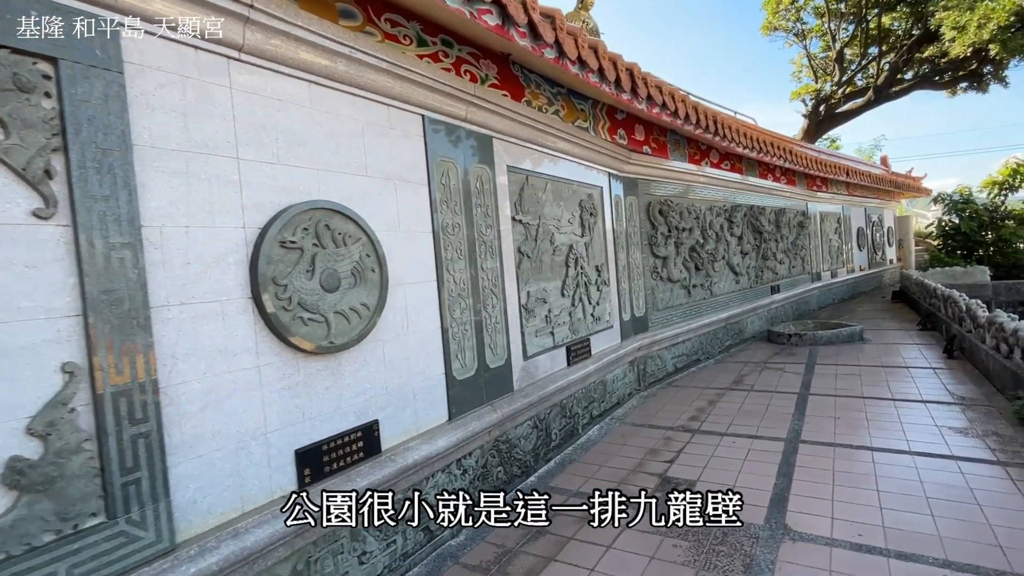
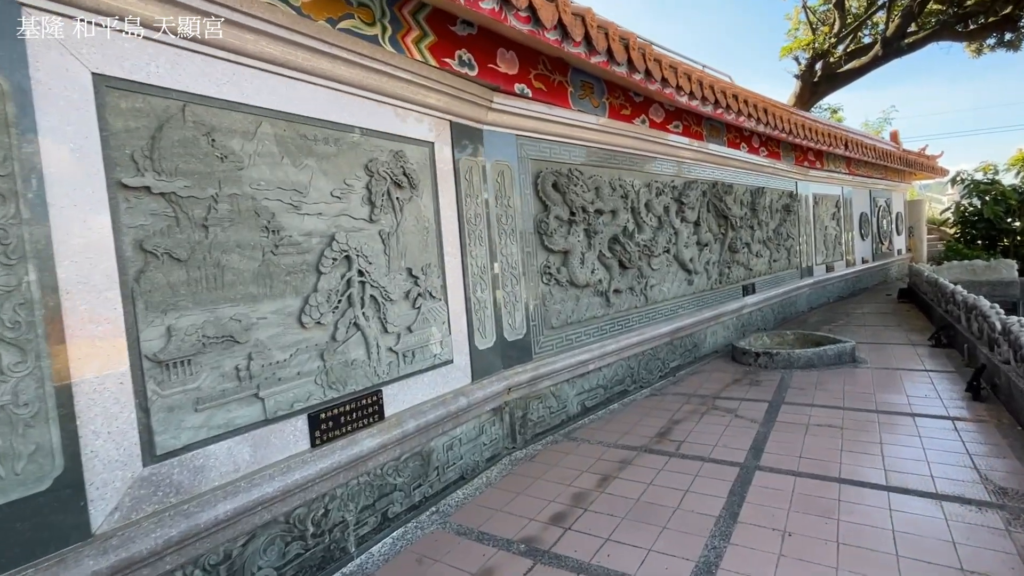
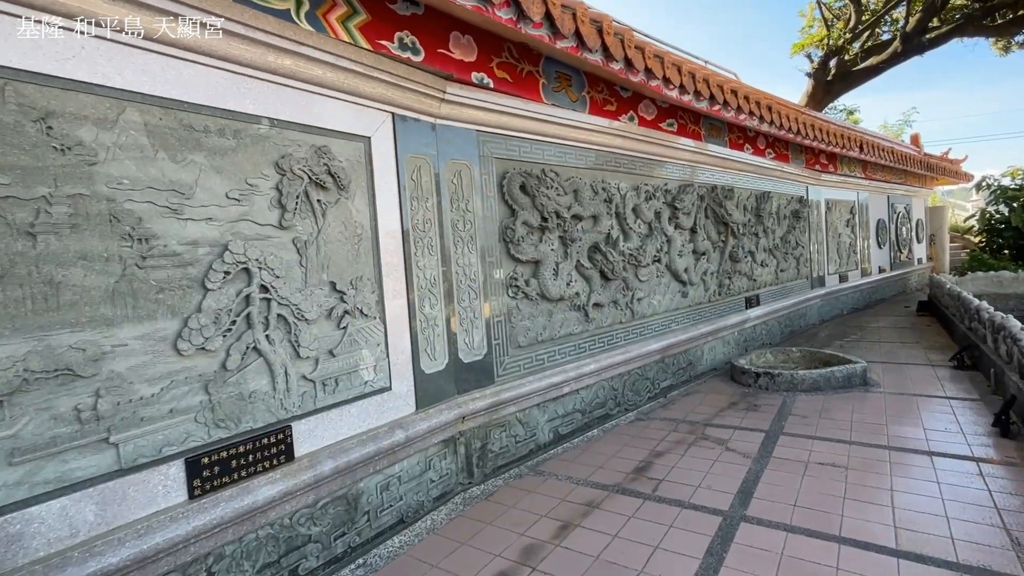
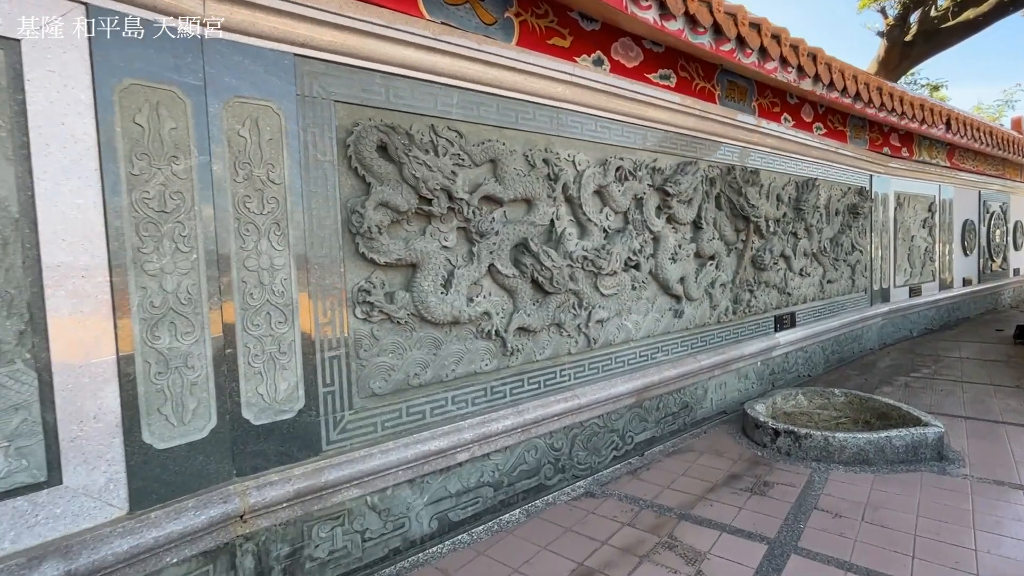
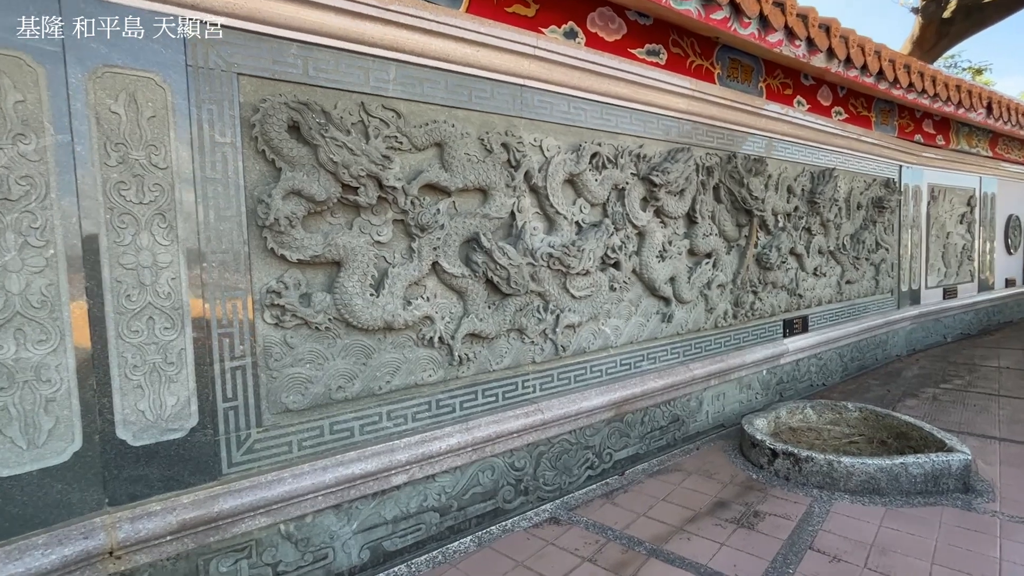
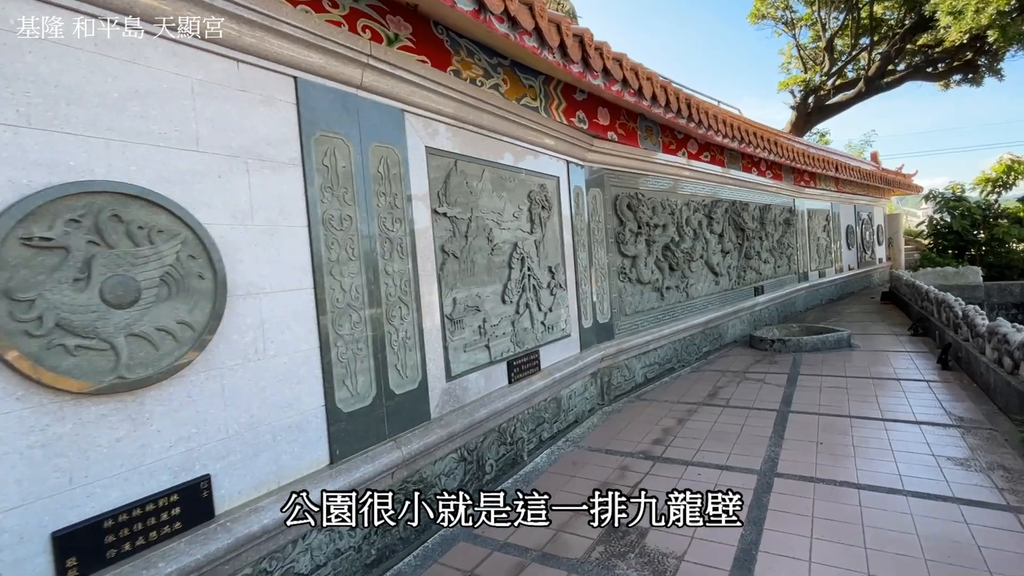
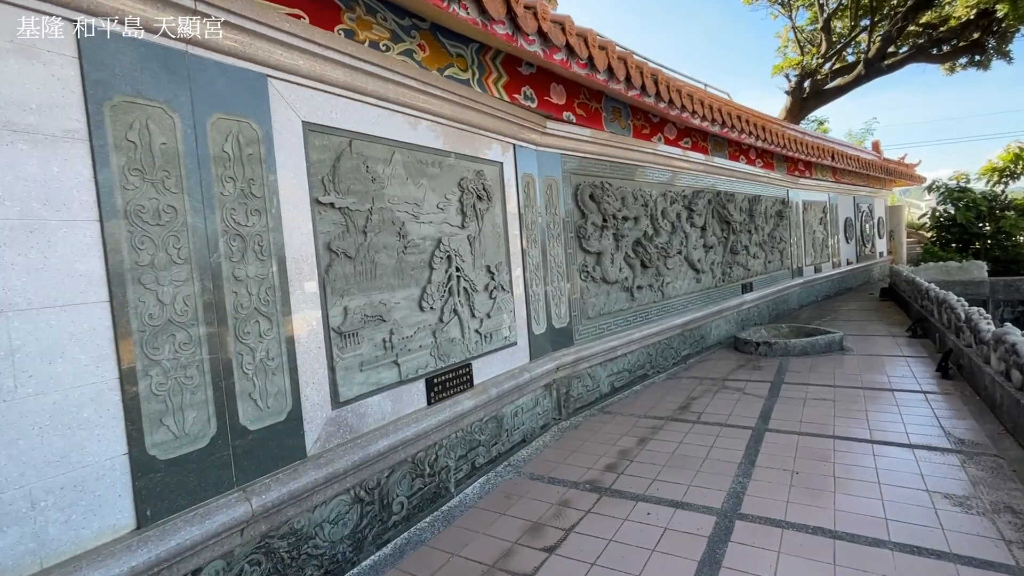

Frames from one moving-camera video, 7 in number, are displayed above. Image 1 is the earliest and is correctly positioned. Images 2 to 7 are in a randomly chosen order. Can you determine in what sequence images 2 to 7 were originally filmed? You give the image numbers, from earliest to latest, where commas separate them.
6, 7, 2, 3, 4, 5
